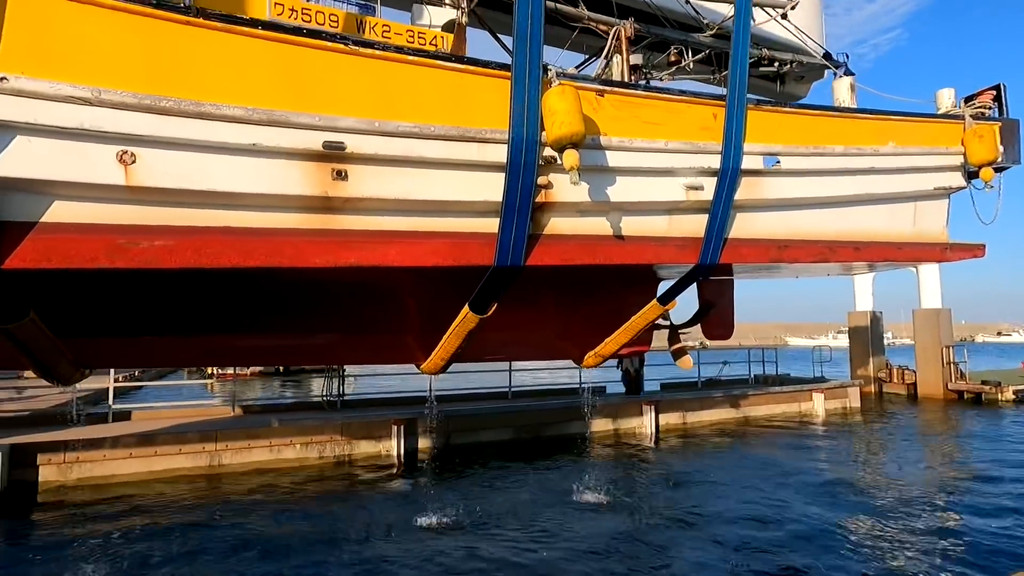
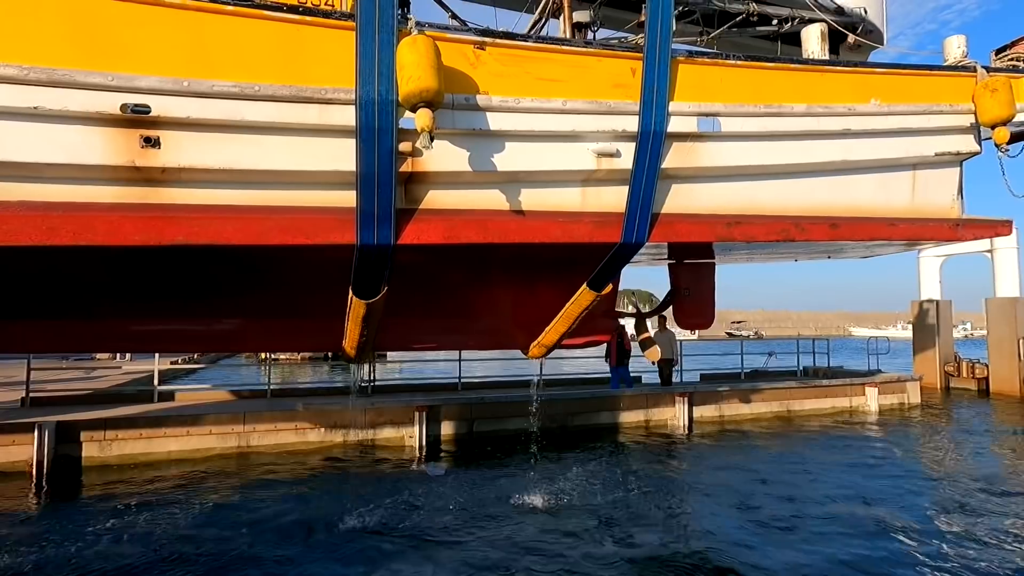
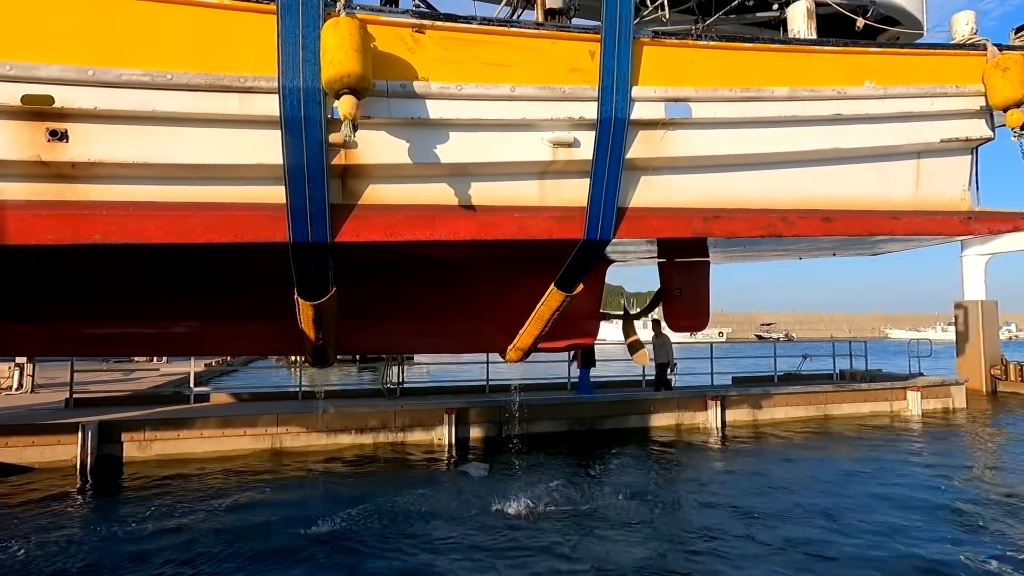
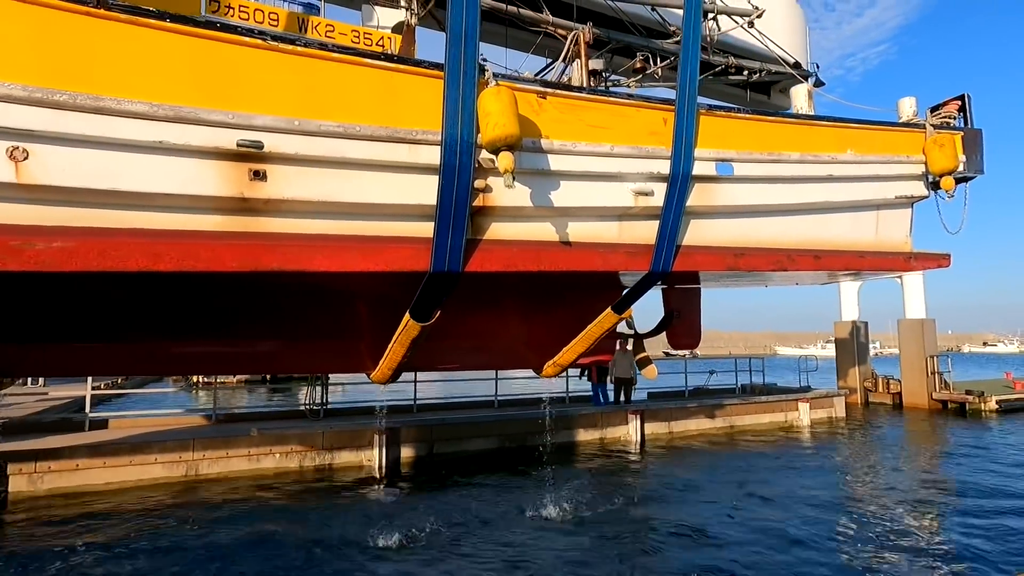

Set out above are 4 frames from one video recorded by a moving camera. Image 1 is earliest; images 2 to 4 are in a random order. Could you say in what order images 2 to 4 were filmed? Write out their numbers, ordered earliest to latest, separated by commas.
4, 2, 3
